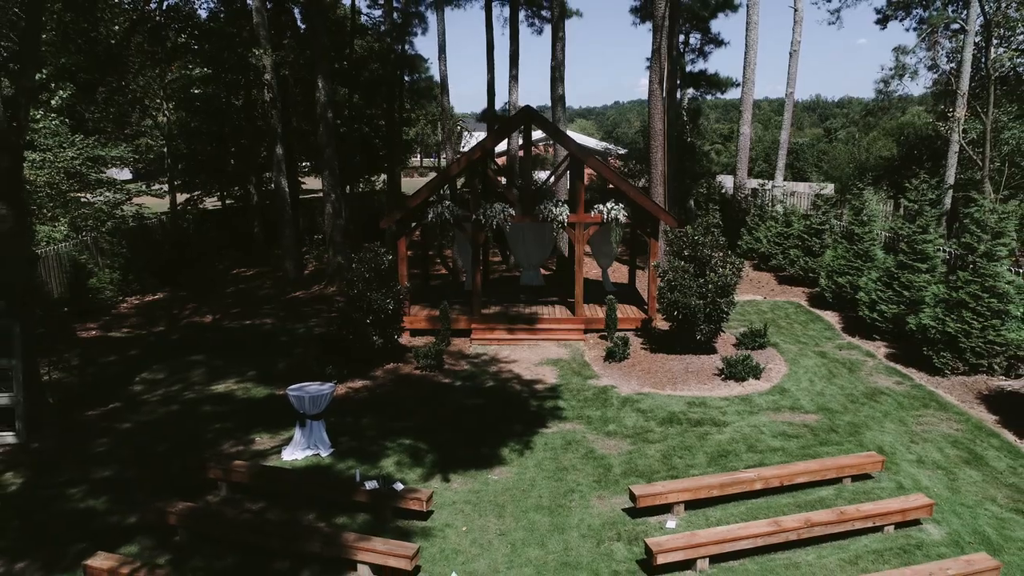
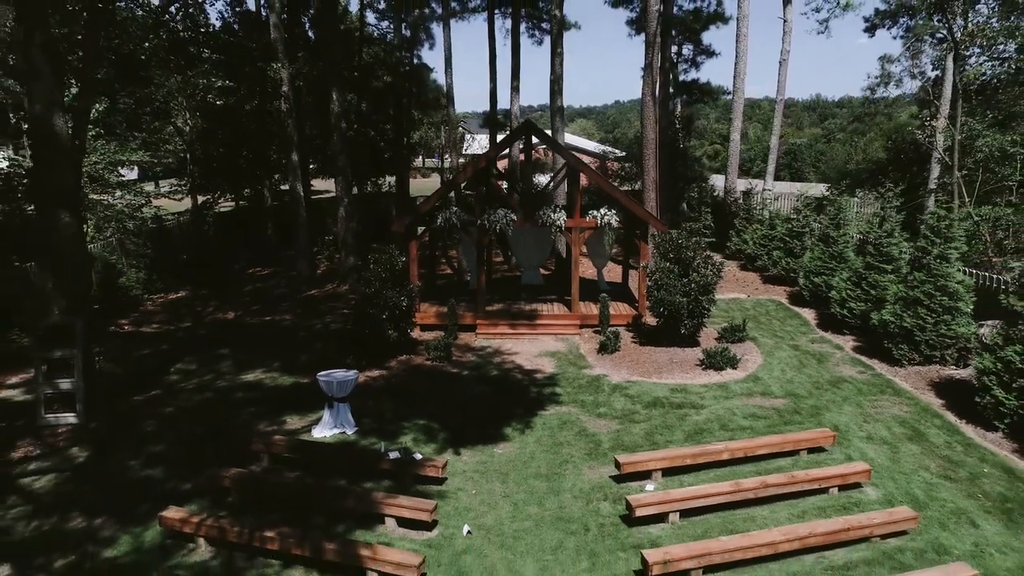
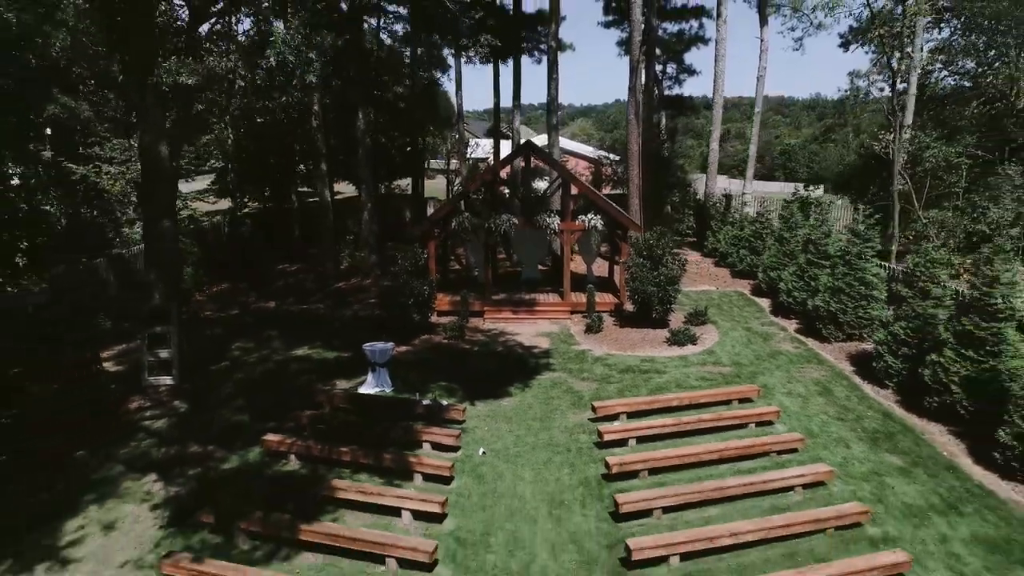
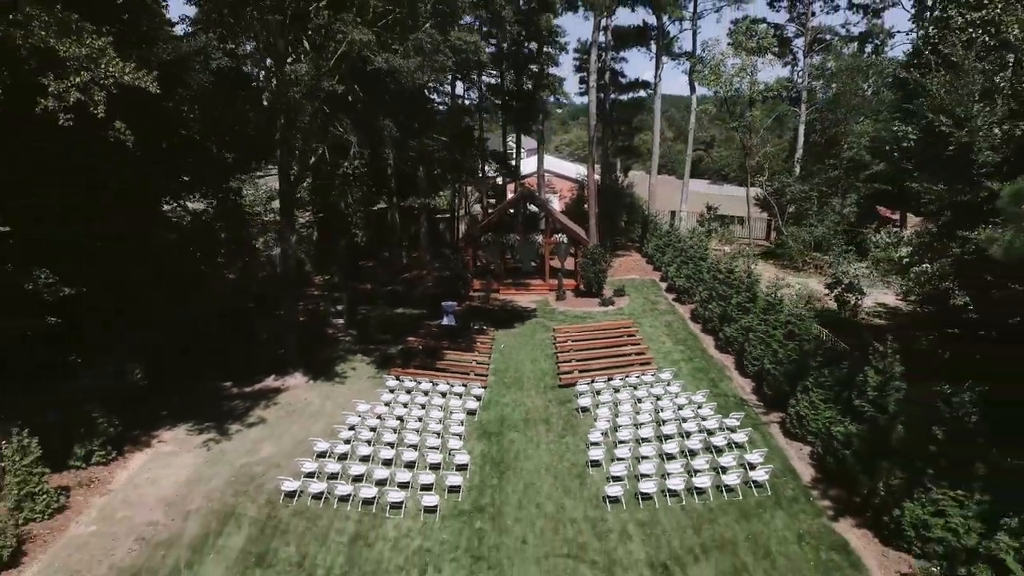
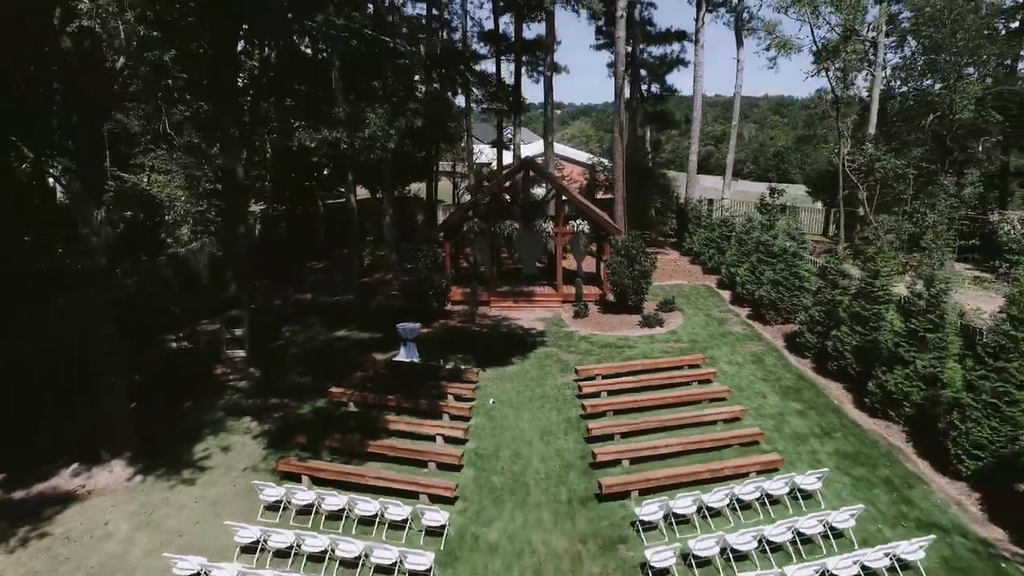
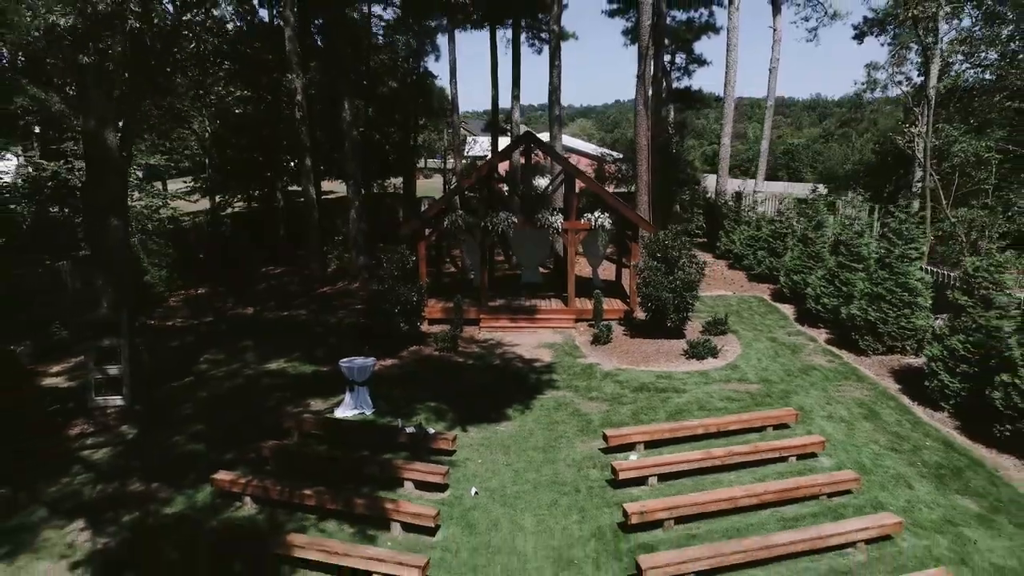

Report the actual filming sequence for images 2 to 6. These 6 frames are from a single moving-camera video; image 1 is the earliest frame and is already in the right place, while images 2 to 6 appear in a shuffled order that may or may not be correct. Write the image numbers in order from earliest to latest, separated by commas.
2, 6, 3, 5, 4
